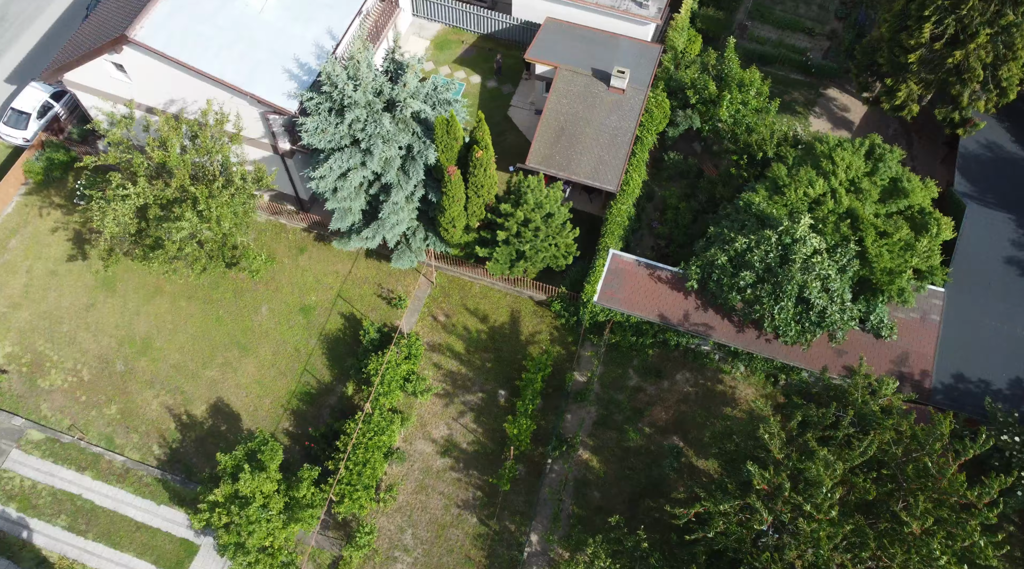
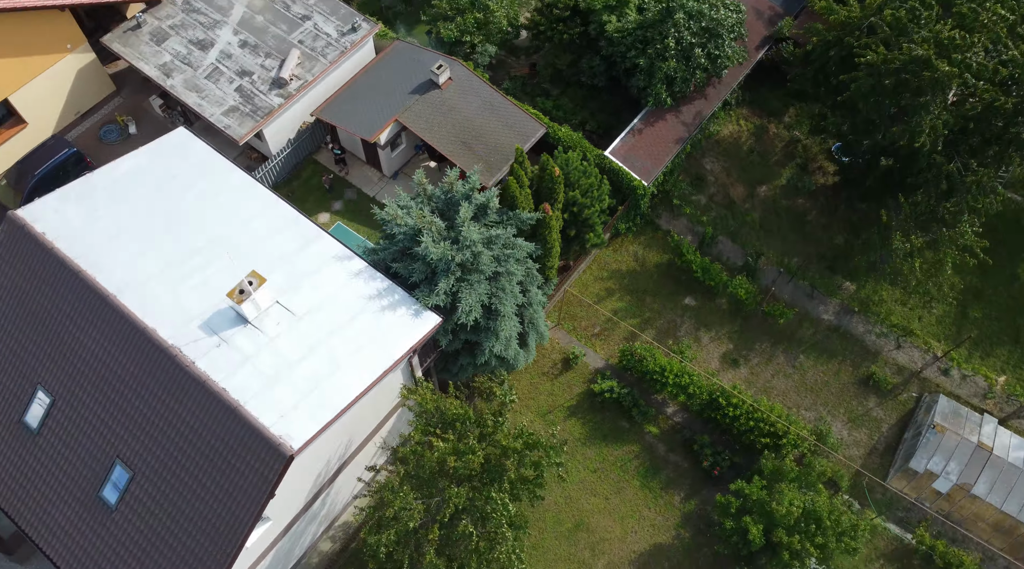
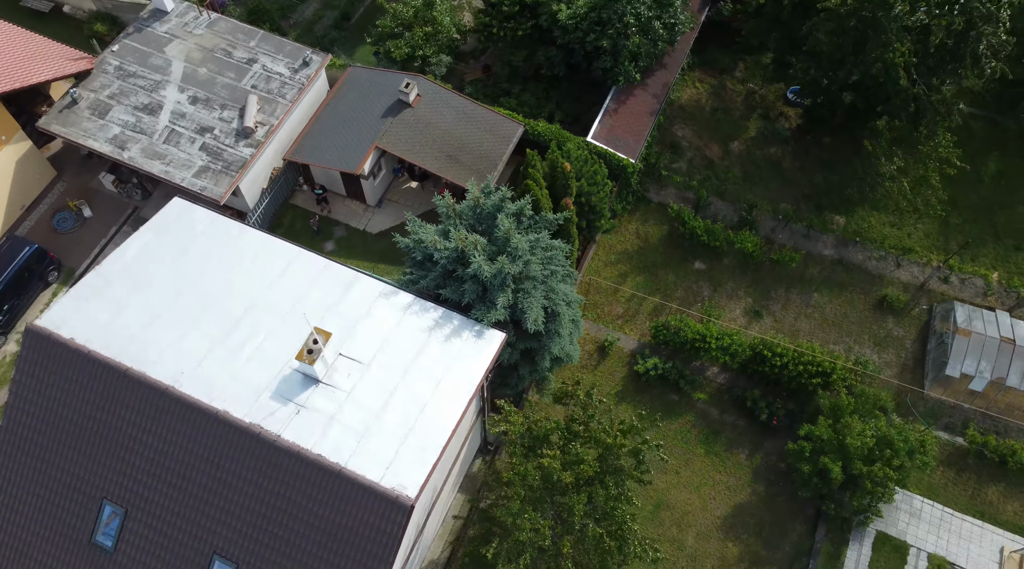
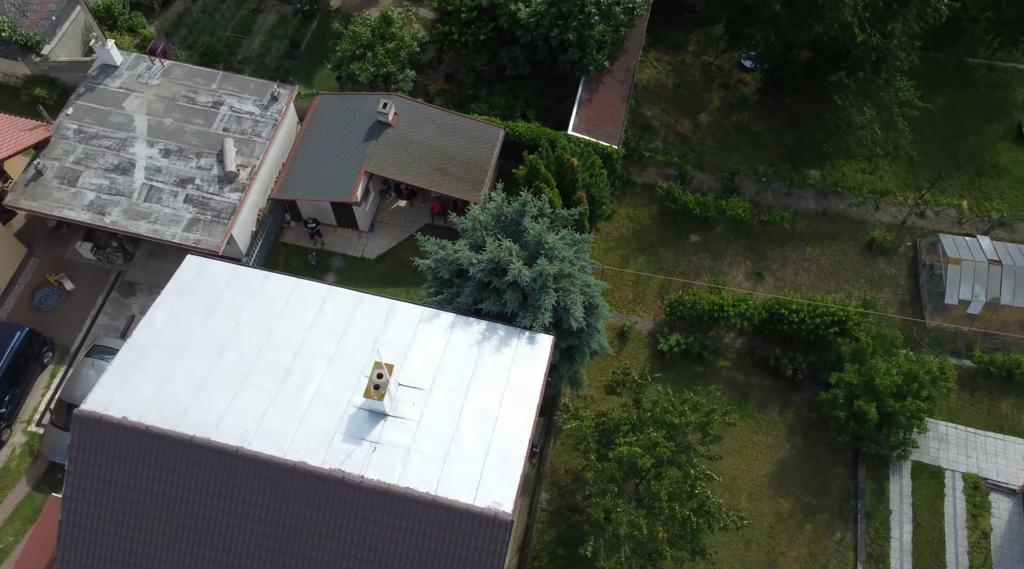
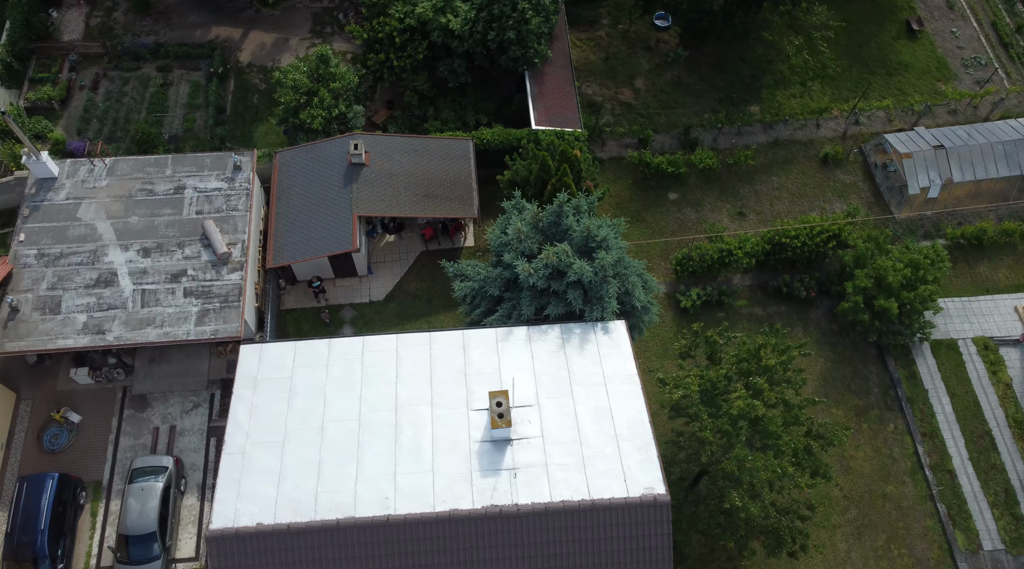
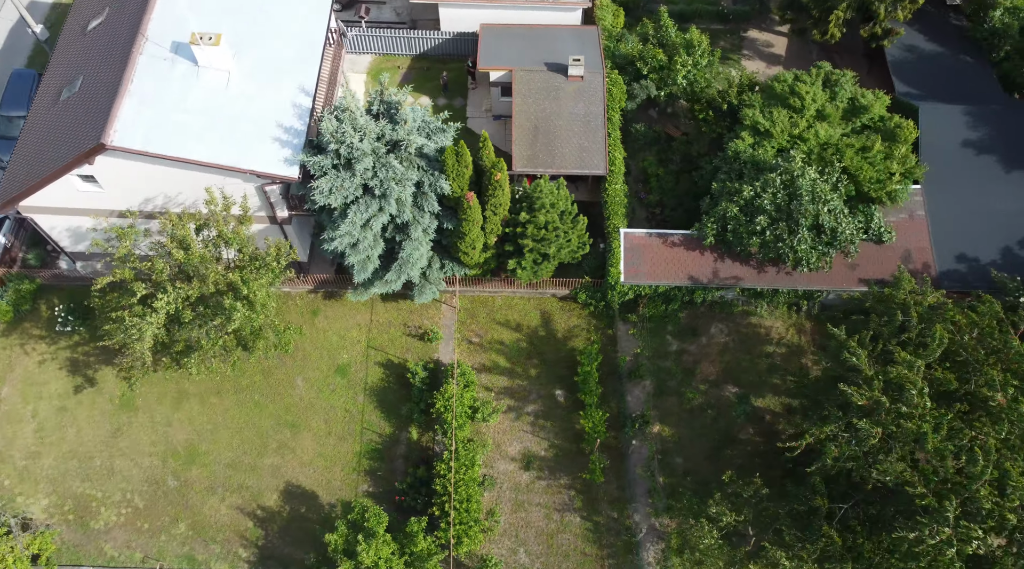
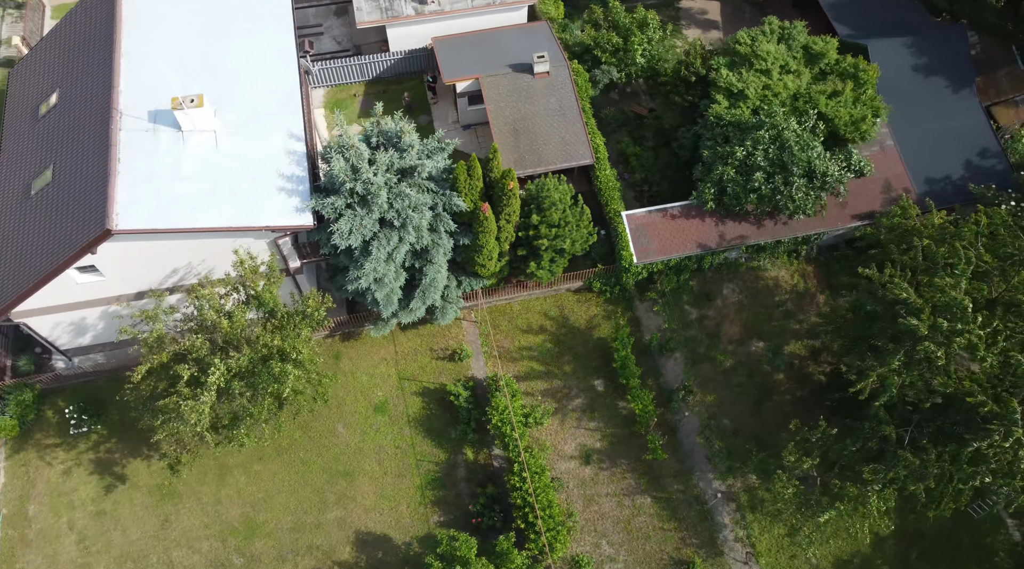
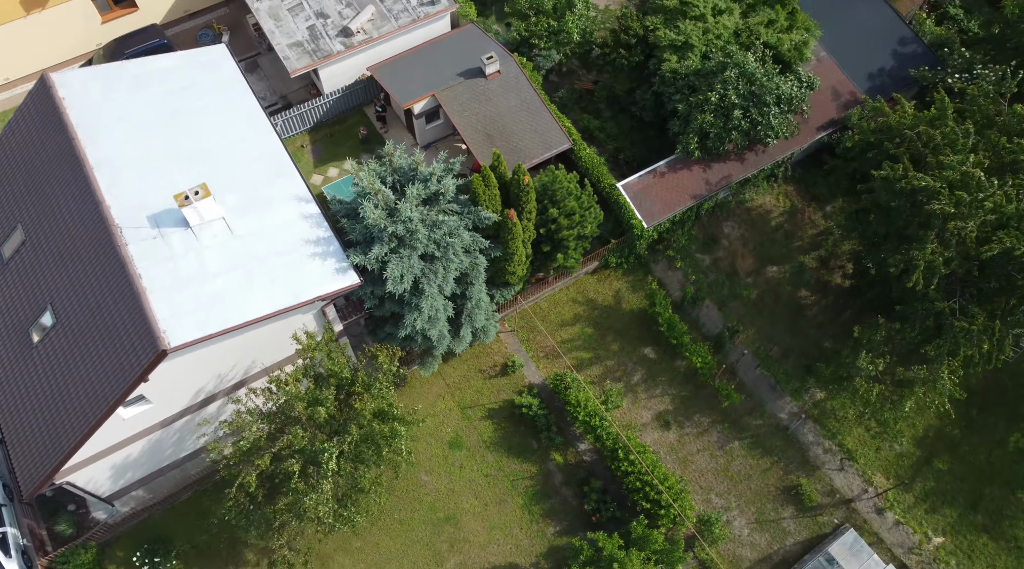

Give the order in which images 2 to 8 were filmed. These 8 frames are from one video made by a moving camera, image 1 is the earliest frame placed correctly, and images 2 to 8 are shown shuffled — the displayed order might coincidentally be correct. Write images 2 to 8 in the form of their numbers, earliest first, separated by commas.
6, 7, 8, 2, 3, 4, 5
